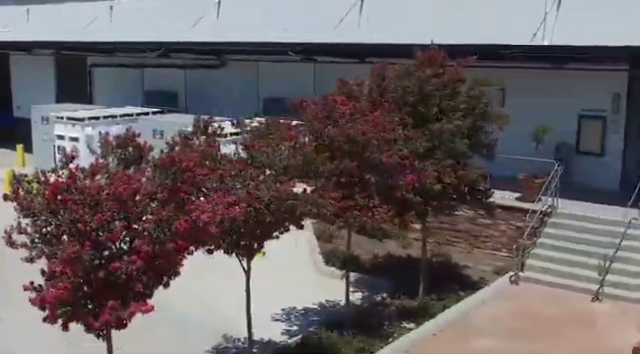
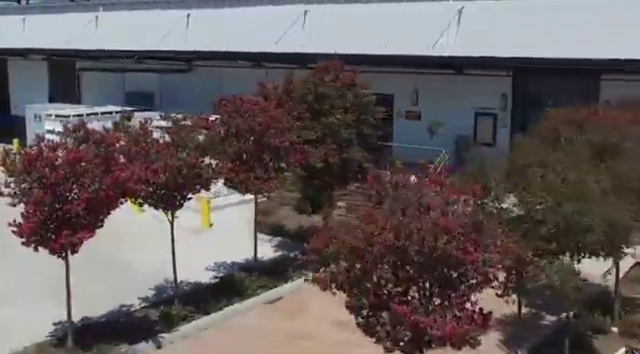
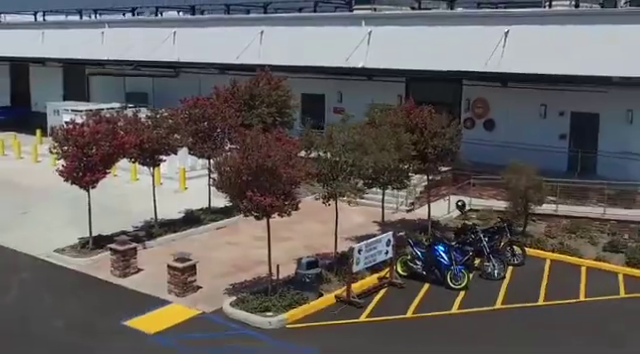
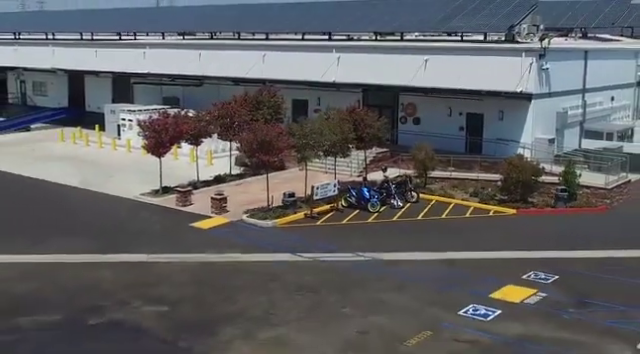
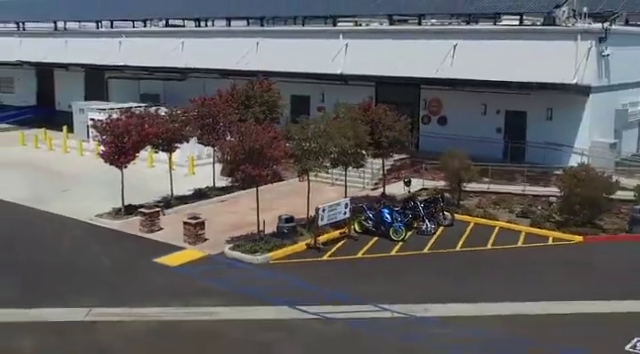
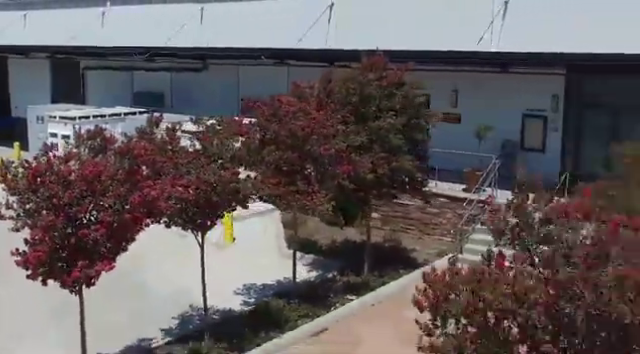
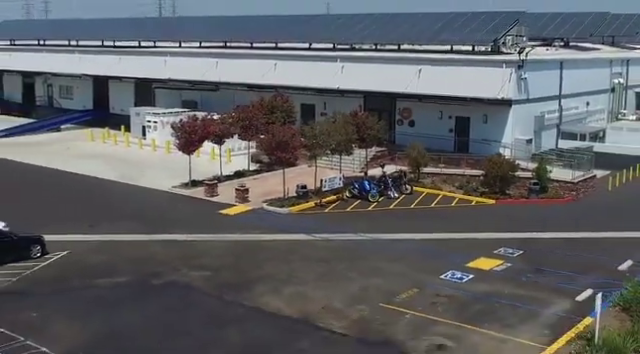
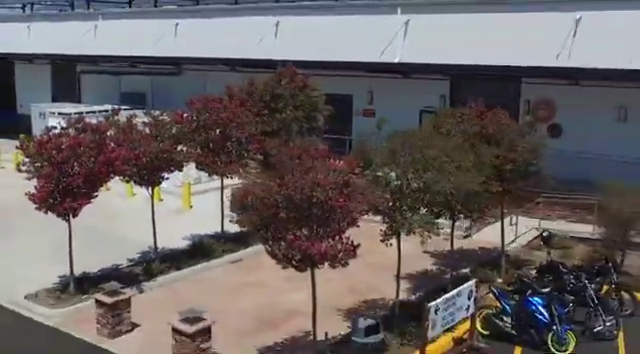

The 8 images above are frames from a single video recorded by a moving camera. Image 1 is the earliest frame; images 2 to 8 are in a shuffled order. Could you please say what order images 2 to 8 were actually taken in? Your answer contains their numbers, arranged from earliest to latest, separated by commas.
6, 2, 8, 3, 5, 4, 7
